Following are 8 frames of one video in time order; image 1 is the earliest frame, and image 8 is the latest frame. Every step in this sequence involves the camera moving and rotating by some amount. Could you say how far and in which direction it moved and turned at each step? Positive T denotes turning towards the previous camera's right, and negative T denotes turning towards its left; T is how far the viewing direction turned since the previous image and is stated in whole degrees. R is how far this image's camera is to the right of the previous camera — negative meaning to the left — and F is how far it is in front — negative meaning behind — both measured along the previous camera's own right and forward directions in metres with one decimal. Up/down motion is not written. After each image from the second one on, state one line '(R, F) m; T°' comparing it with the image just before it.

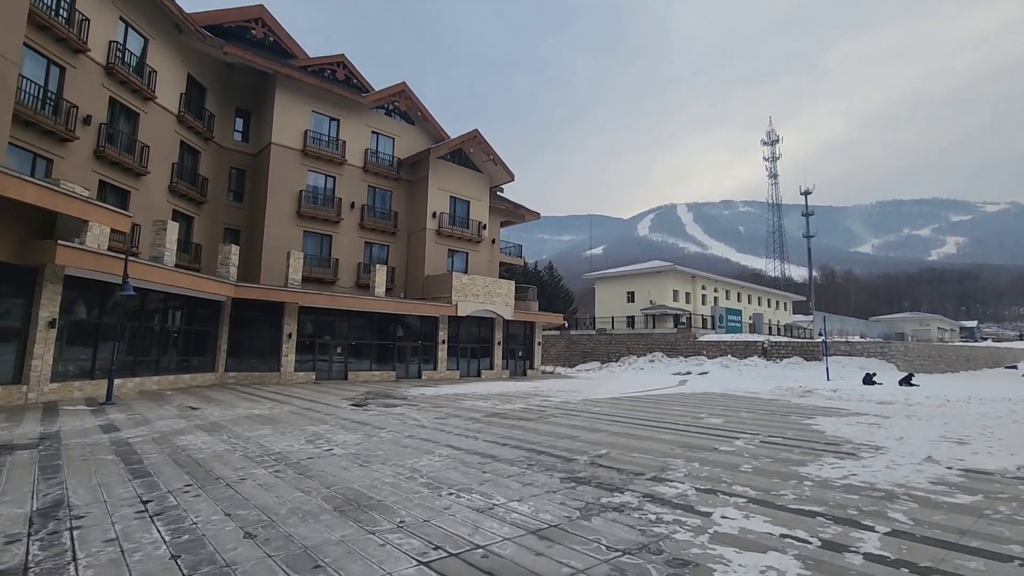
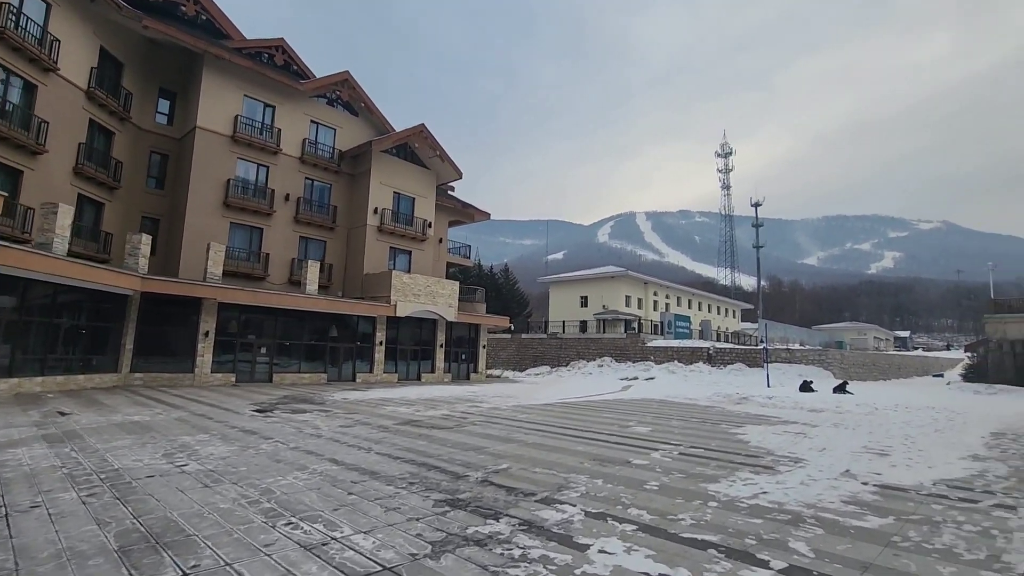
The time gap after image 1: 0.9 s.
(+0.8, +0.7) m; +4°
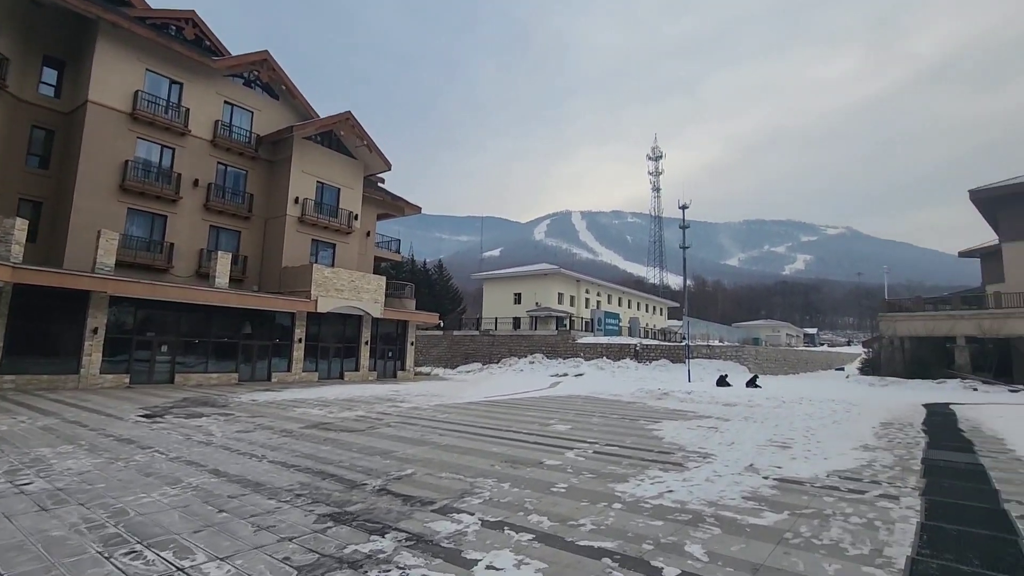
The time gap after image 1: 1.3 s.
(+0.3, +0.3) m; +7°
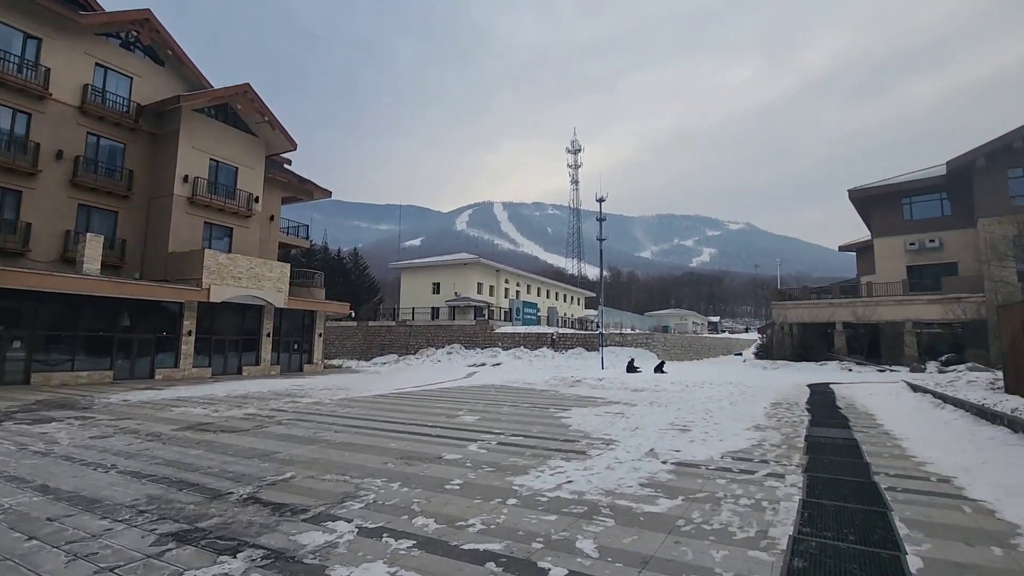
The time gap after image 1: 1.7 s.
(+0.3, +0.4) m; +9°
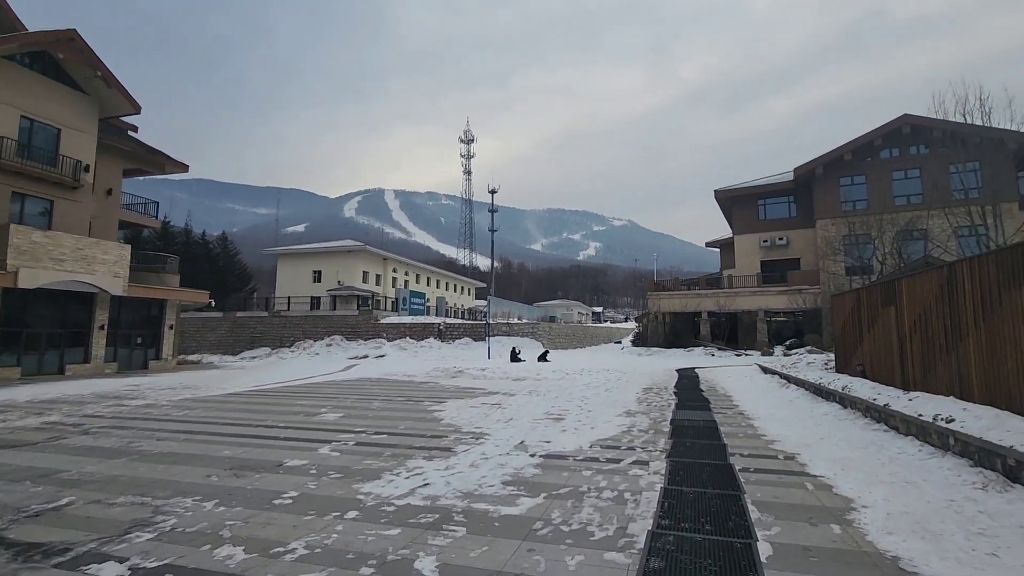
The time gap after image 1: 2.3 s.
(+0.4, +0.5) m; +12°
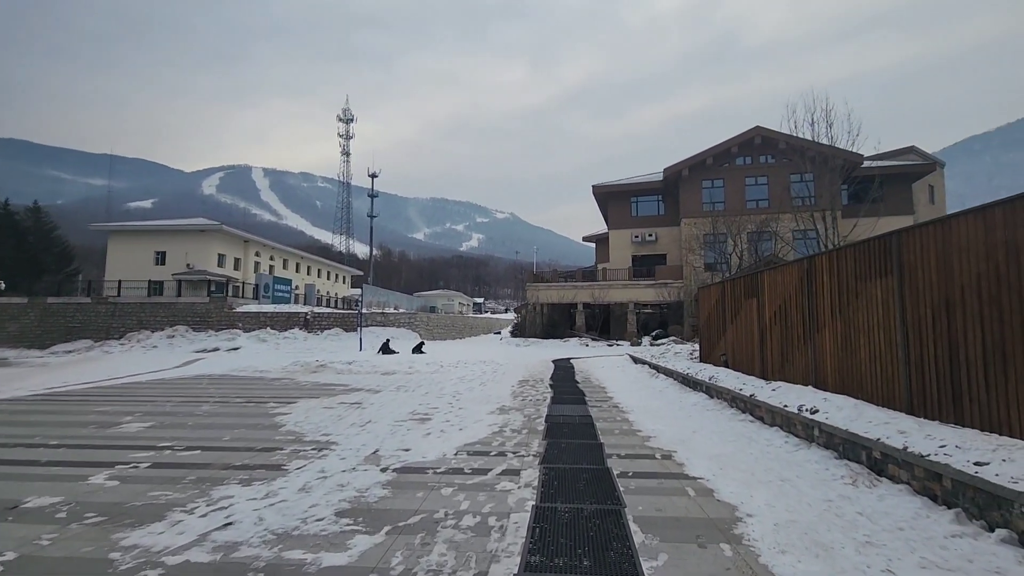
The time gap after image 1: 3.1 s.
(+0.3, +0.9) m; +13°
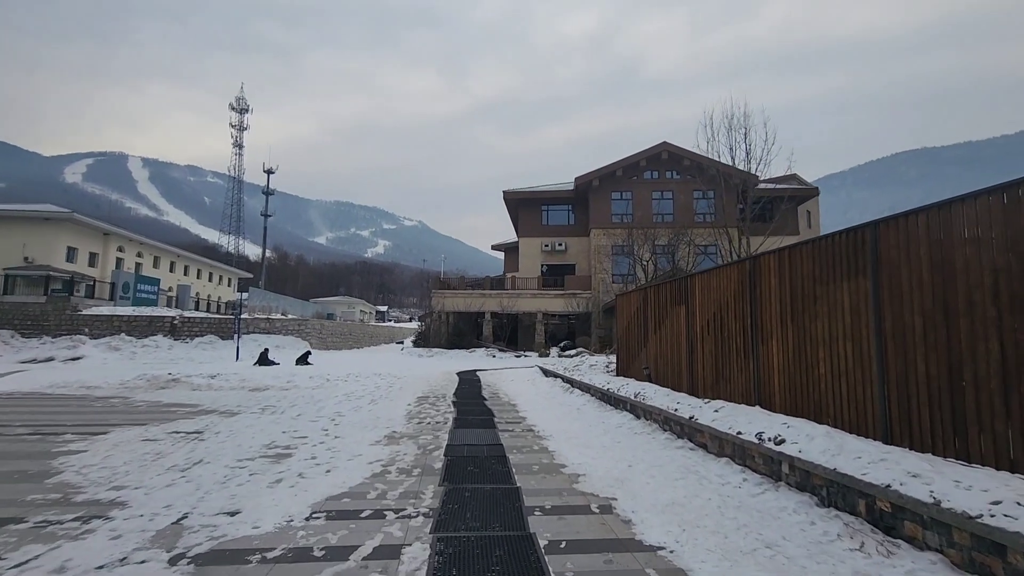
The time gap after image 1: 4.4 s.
(+0.1, +1.6) m; +10°
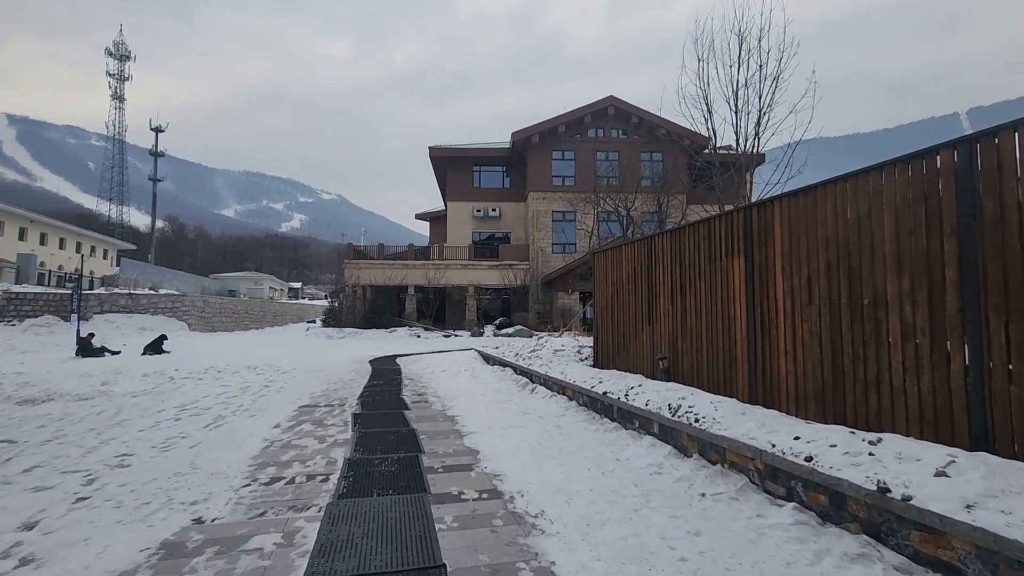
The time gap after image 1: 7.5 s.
(-0.2, +3.8) m; +8°
